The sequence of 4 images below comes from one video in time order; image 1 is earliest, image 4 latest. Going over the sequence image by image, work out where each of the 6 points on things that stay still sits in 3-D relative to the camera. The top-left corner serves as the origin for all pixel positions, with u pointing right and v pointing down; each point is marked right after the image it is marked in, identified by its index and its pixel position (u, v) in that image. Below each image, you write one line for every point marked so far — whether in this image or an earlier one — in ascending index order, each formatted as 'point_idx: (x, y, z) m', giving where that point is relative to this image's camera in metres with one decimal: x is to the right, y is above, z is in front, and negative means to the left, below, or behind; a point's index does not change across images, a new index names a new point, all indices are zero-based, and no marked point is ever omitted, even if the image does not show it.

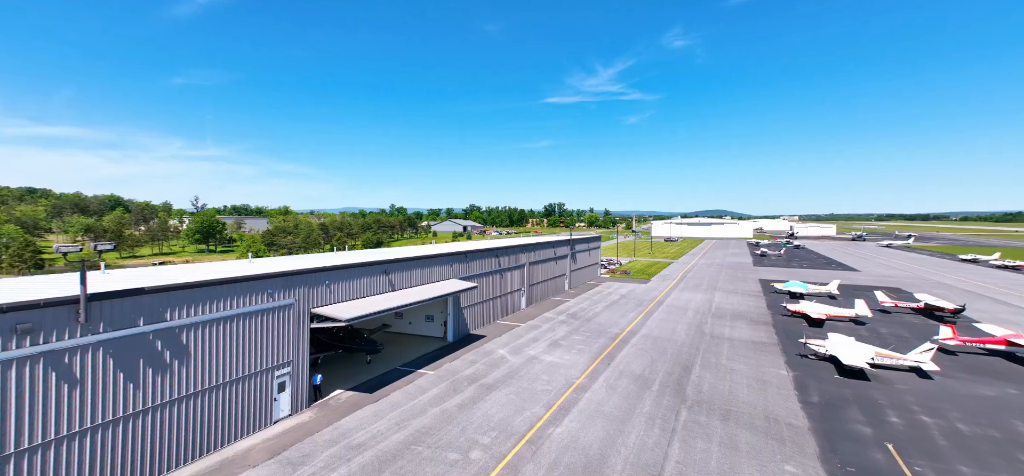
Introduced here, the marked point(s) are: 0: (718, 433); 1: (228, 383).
0: (+5.9, -5.6, +12.3) m
1: (-7.7, -3.9, +11.5) m
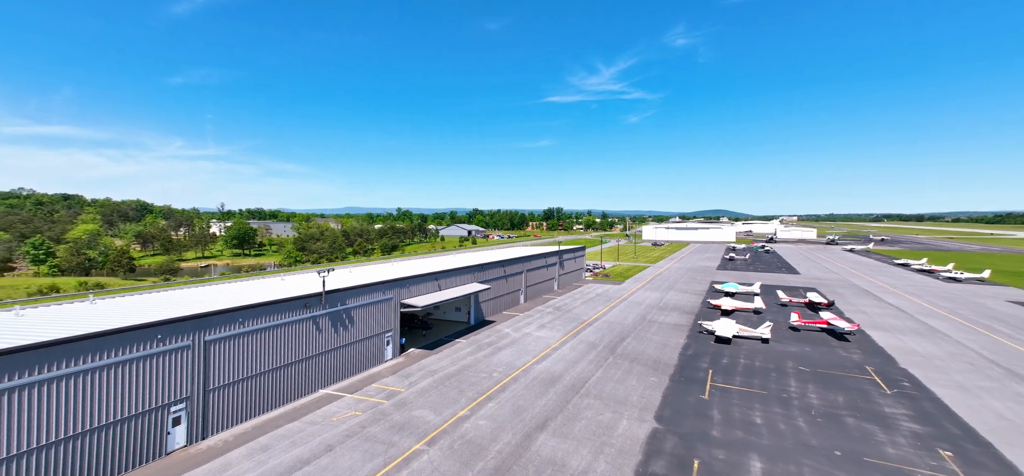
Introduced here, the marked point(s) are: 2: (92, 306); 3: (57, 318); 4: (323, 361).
0: (+6.1, -6.9, +22.9) m
1: (-7.6, -5.2, +22.2) m
2: (-17.4, -2.9, +17.5) m
3: (-16.6, -2.9, +15.7) m
4: (-8.8, -5.7, +19.7) m
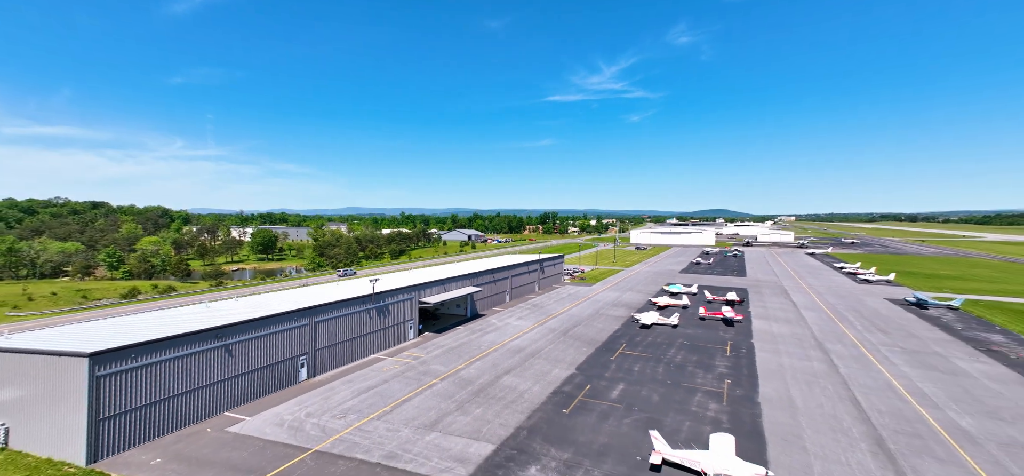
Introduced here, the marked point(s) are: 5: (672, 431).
0: (+4.6, -8.4, +34.4) m
1: (-9.0, -6.8, +33.7) m
2: (-18.9, -4.5, +29.0) m
3: (-18.0, -4.5, +27.2) m
4: (-10.2, -7.2, +31.2) m
5: (+7.3, -8.9, +19.7) m
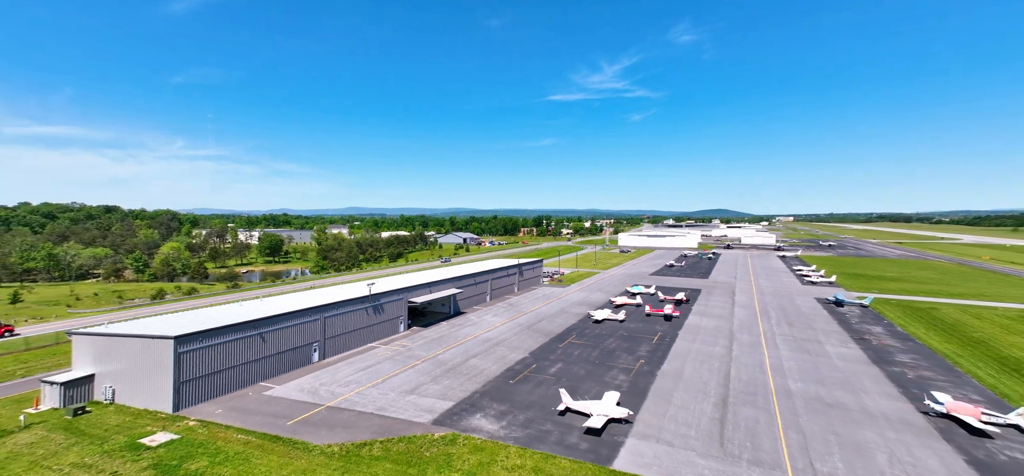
0: (+1.8, -9.5, +42.2) m
1: (-11.8, -7.9, +41.5) m
2: (-21.7, -5.6, +36.8) m
3: (-20.9, -5.6, +35.1) m
4: (-13.0, -8.3, +39.0) m
5: (+4.5, -10.0, +27.5) m
